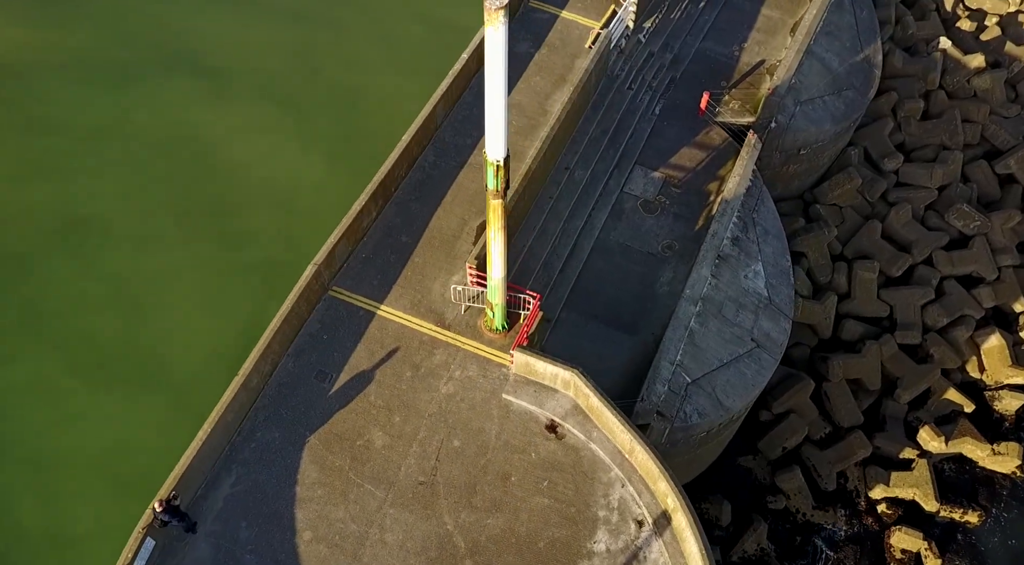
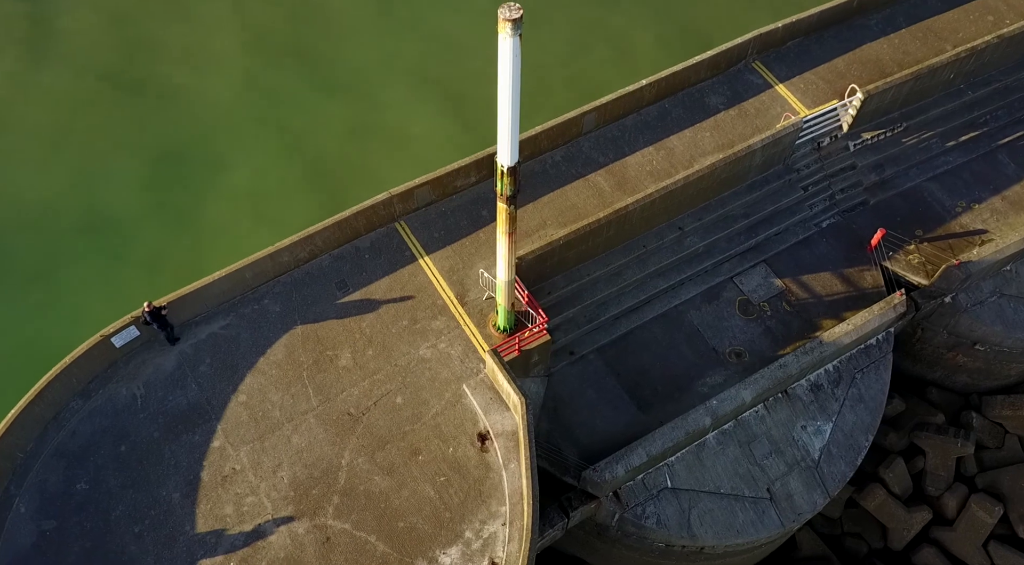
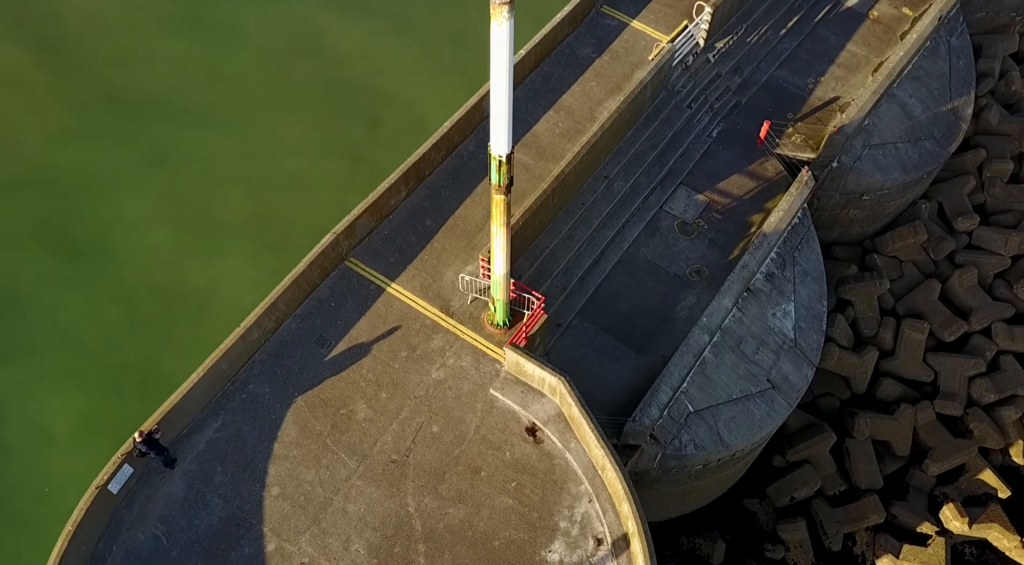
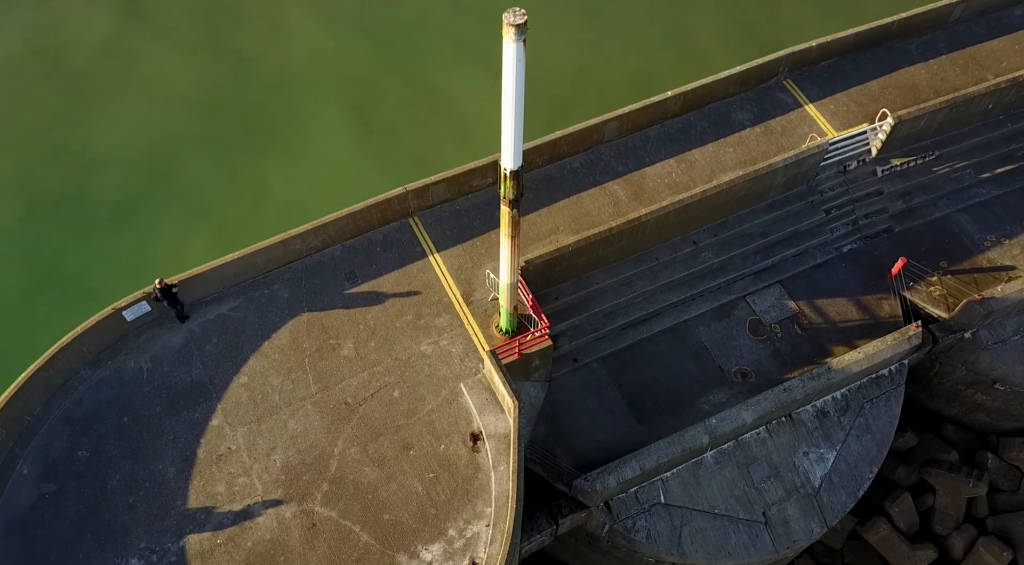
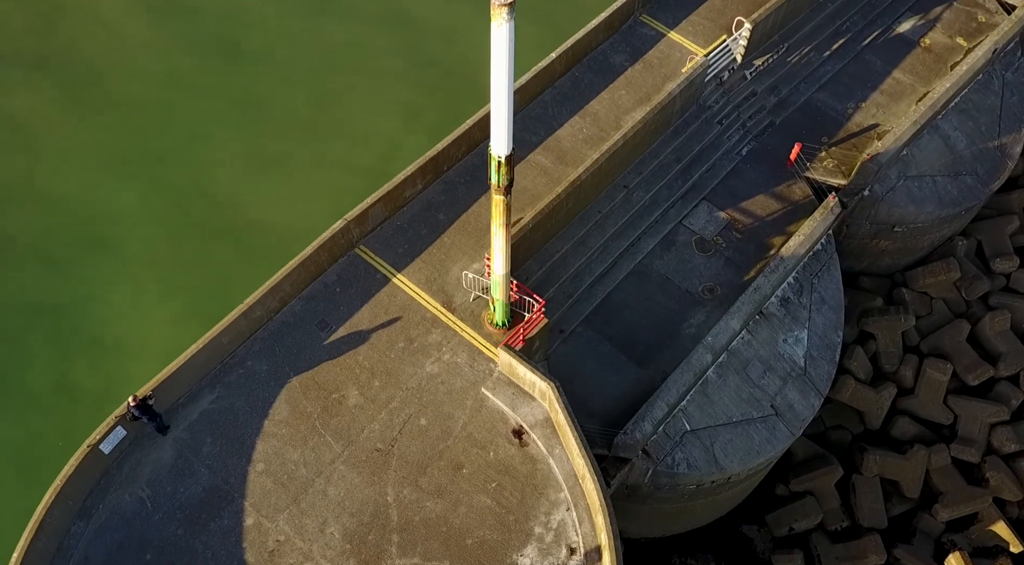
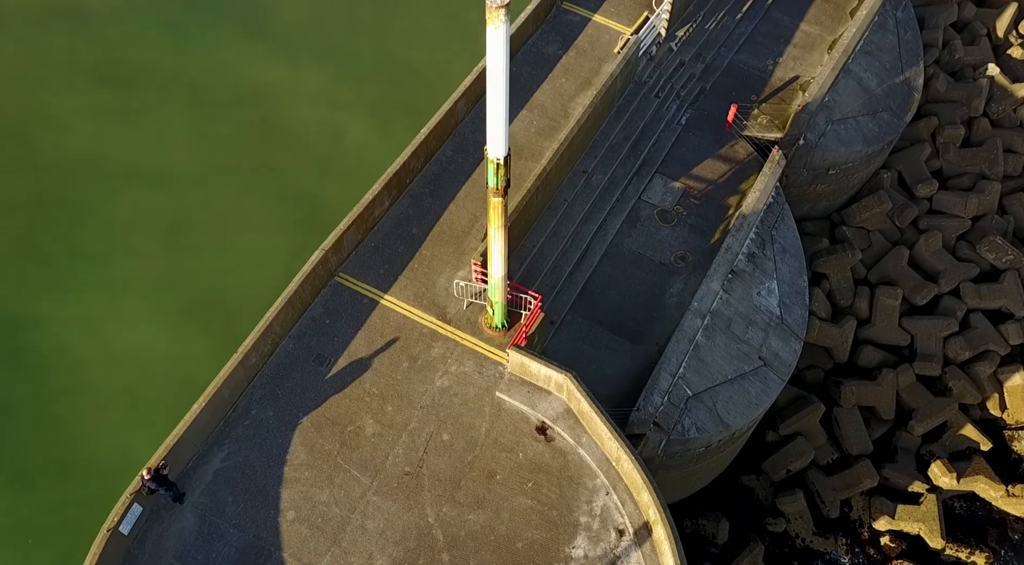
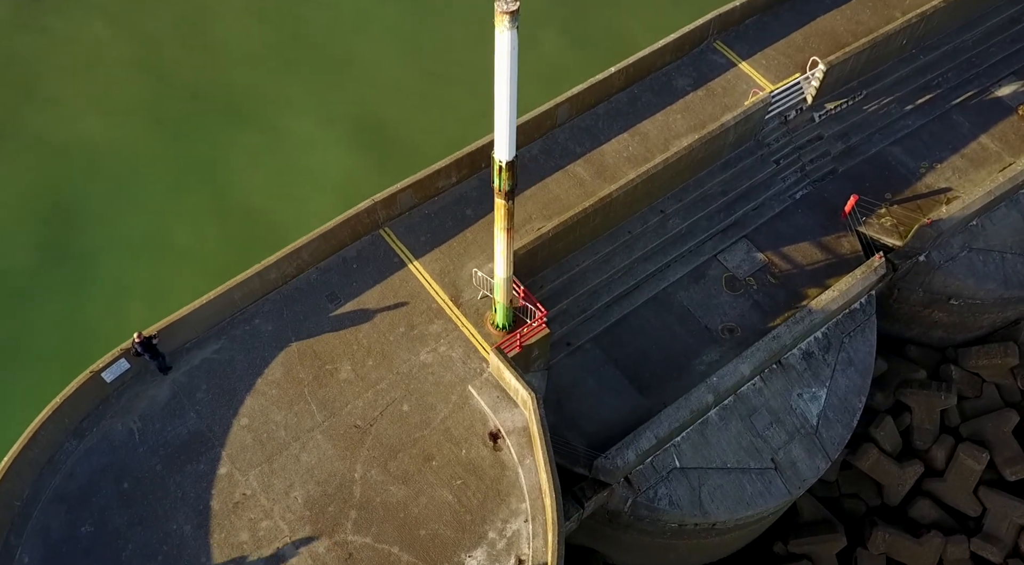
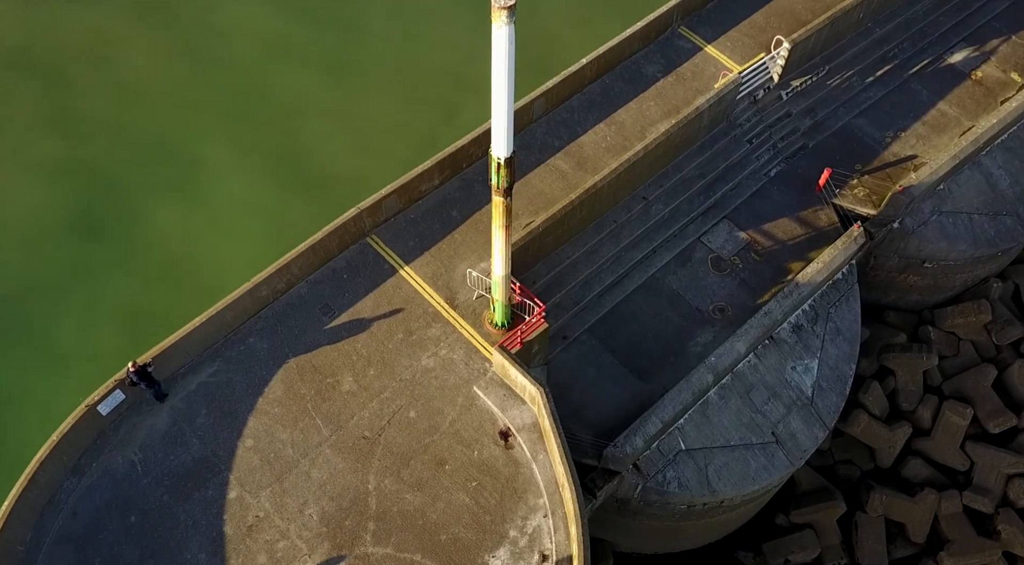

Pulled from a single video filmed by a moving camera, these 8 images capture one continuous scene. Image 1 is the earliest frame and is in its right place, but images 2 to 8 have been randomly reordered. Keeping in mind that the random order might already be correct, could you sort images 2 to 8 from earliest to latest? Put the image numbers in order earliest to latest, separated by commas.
6, 3, 5, 8, 7, 2, 4
